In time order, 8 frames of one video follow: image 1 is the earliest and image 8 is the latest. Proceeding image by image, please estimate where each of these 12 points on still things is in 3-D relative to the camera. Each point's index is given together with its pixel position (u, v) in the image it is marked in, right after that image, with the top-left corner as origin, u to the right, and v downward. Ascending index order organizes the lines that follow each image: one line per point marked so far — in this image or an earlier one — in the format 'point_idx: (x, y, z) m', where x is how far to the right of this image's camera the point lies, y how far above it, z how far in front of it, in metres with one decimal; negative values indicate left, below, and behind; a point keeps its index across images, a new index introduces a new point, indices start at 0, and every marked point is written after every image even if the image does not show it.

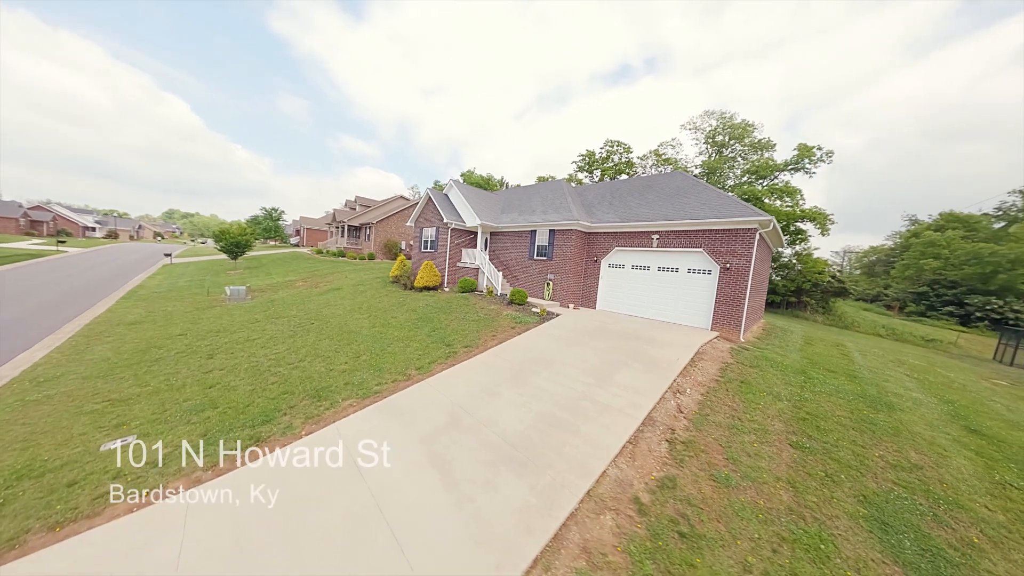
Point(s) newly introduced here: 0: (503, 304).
0: (-0.5, -0.8, +14.4) m
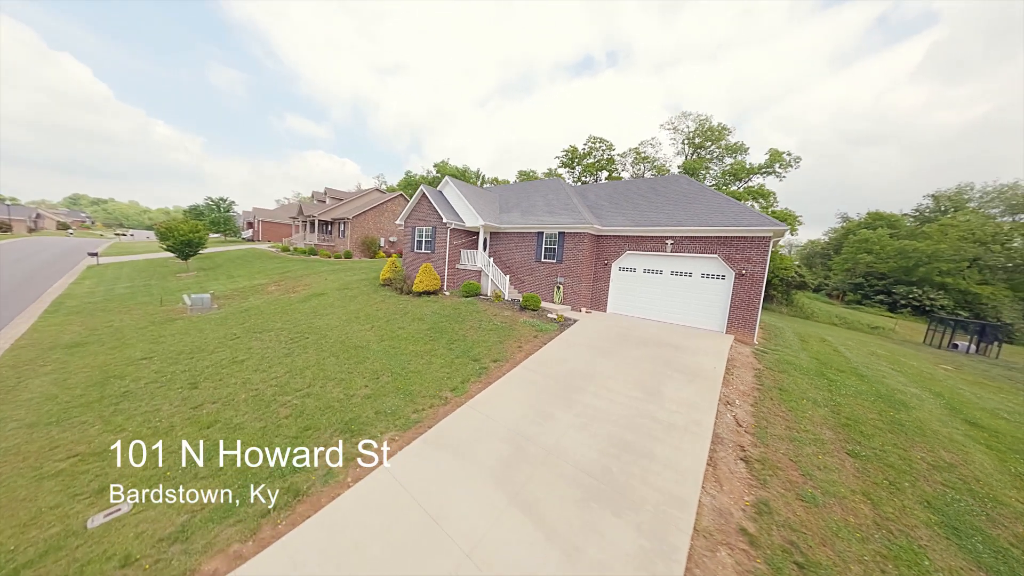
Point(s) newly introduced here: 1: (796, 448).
0: (+0.1, -1.0, +13.9) m
1: (+6.0, -3.4, +6.3) m
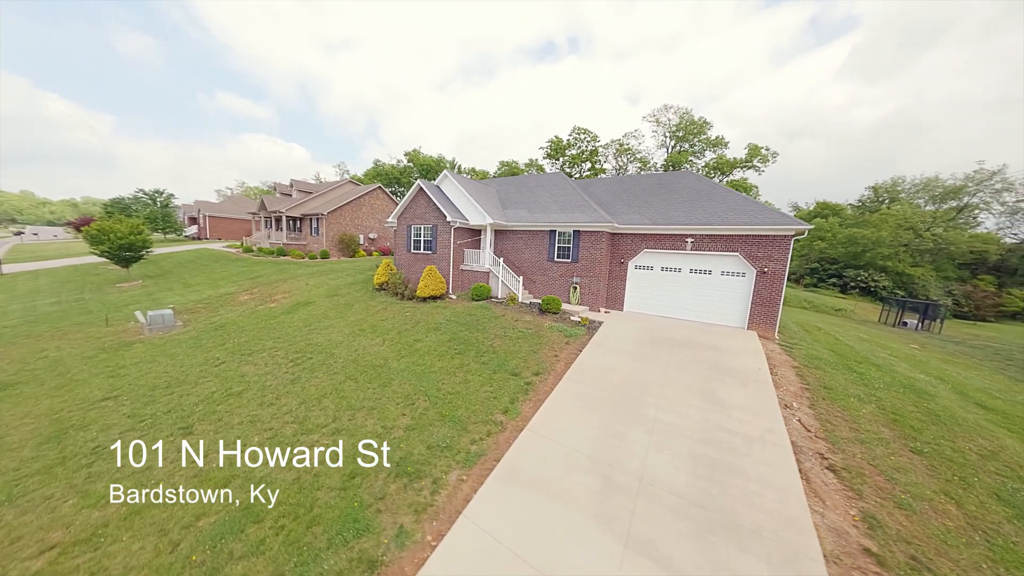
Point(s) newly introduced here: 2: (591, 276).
0: (+1.0, -1.1, +13.3) m
1: (+7.8, -3.6, +6.5) m
2: (+3.7, +0.6, +14.0) m
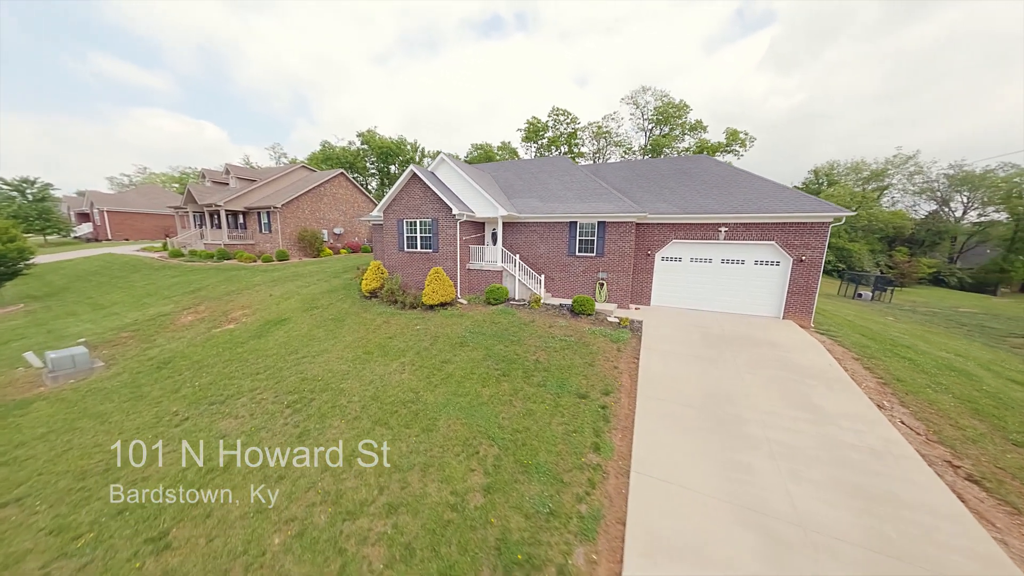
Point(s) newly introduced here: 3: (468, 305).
0: (+2.2, -1.1, +12.0) m
1: (+10.0, -3.4, +6.3) m
2: (+4.6, +0.8, +12.9) m
3: (-2.0, -0.8, +13.2) m
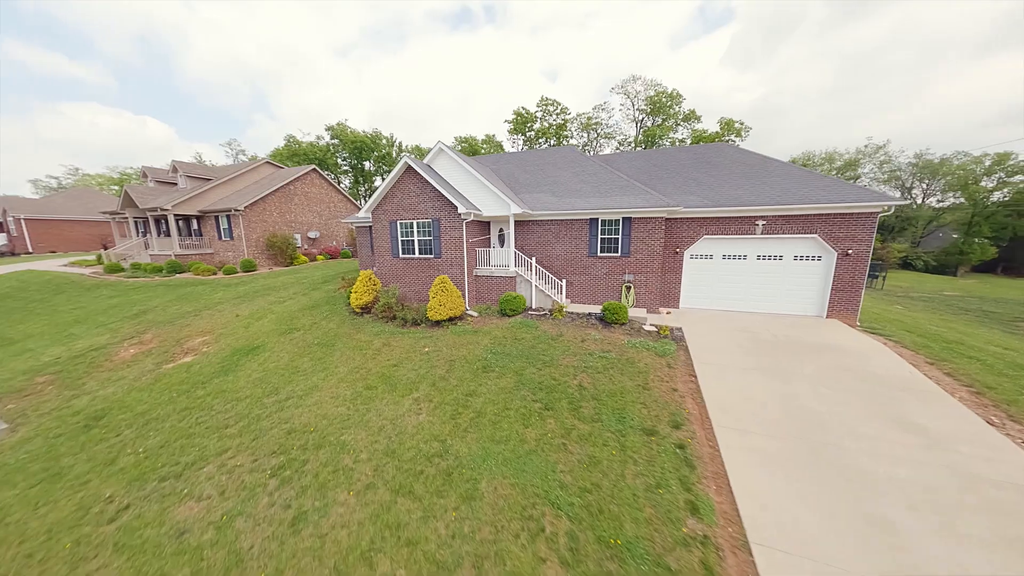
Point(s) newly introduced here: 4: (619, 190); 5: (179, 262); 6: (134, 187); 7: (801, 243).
0: (+3.0, -1.4, +10.5) m
1: (+11.3, -3.4, +5.4) m
2: (+5.3, +0.6, +11.6) m
3: (-1.2, -1.2, +11.4) m
4: (+4.4, +4.0, +12.2) m
5: (-19.3, +1.5, +17.3) m
6: (-24.8, +6.6, +19.5) m
7: (+10.5, +1.6, +10.8) m
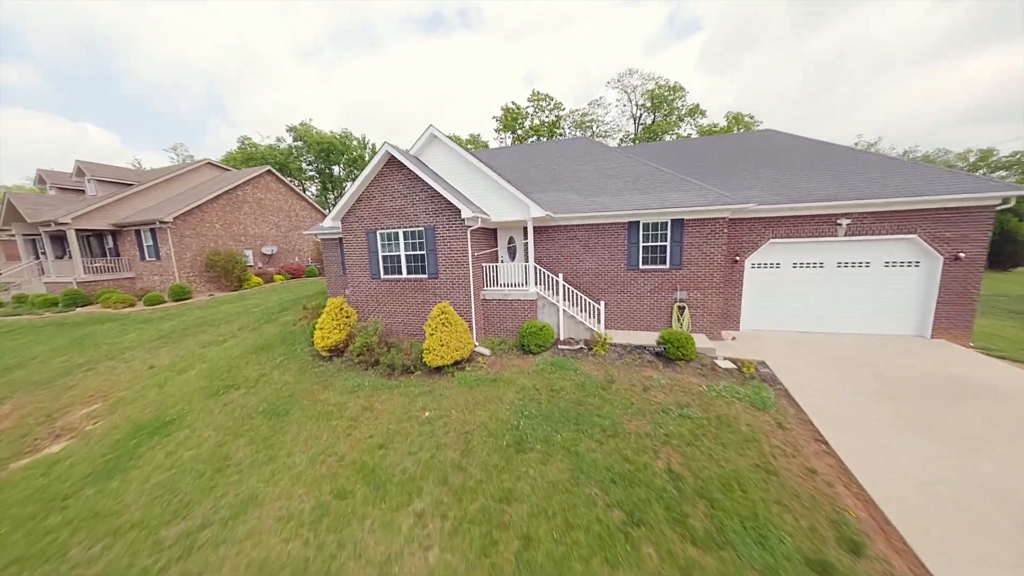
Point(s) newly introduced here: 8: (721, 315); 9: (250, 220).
0: (+3.8, -2.0, +7.9) m
1: (+12.4, -3.6, +3.3) m
2: (+5.9, 0.0, +9.1) m
3: (-0.5, -2.0, +8.5) m
4: (+4.8, +3.4, +9.7) m
5: (-19.0, -0.1, +13.2) m
6: (-24.8, +4.7, +15.2) m
7: (+11.2, +1.2, +8.7) m
8: (+6.0, -0.8, +8.7) m
9: (-14.4, +3.8, +16.5) m
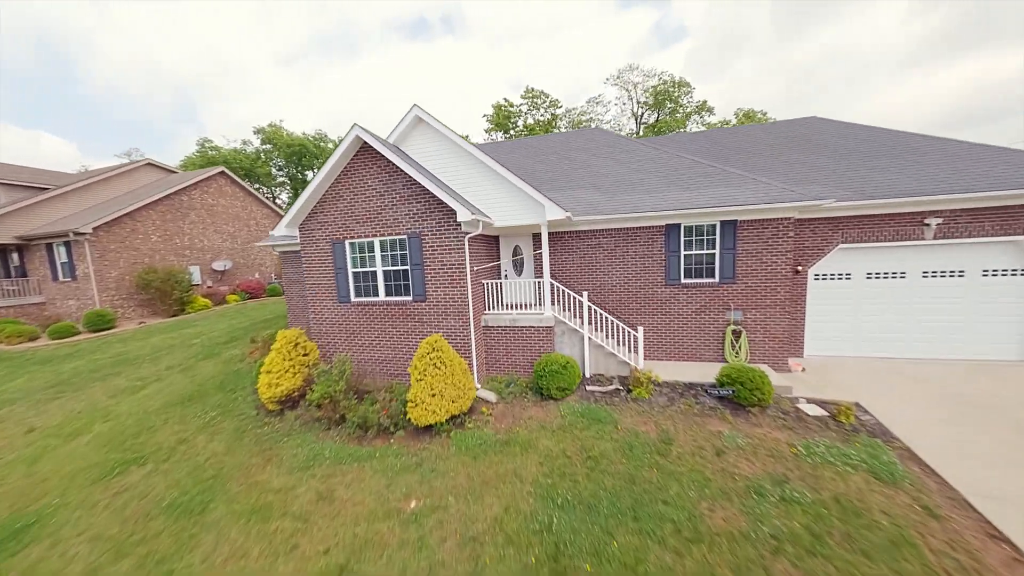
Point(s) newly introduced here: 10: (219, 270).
0: (+4.1, -2.5, +6.0) m
1: (+13.0, -3.8, +1.7) m
2: (+6.2, -0.4, +7.4) m
3: (-0.2, -2.6, +6.5) m
4: (+5.0, +2.9, +8.0) m
5: (-18.9, -1.2, +10.5) m
6: (-24.8, +3.4, +12.3) m
7: (+11.4, +0.9, +7.2) m
8: (+6.3, -1.2, +6.9) m
9: (-14.5, +2.7, +14.1) m
10: (-14.0, +1.0, +14.5) m
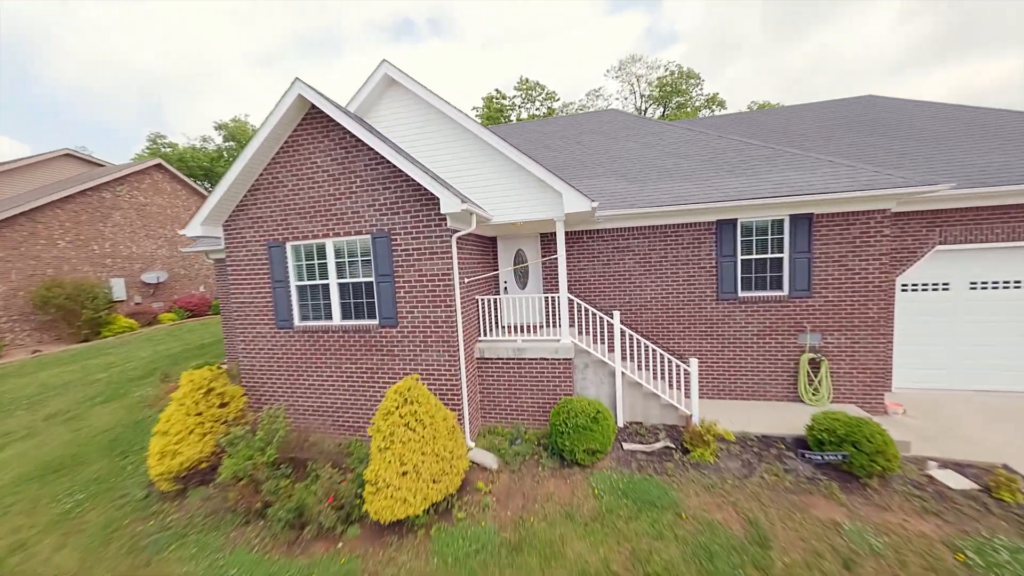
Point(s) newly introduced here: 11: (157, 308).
0: (+4.2, -2.7, +4.2) m
1: (+13.3, -3.8, +0.2) m
2: (+6.2, -0.7, +5.7) m
3: (-0.1, -2.9, +4.5) m
4: (+5.0, +2.6, +6.4) m
5: (-18.9, -1.8, +7.9) m
6: (-24.9, +2.8, +9.7) m
7: (+11.5, +0.7, +5.7) m
8: (+6.4, -1.5, +5.2) m
9: (-14.7, +2.1, +11.8) m
10: (-14.1, +0.3, +12.2) m
11: (-13.9, -0.8, +12.2) m
